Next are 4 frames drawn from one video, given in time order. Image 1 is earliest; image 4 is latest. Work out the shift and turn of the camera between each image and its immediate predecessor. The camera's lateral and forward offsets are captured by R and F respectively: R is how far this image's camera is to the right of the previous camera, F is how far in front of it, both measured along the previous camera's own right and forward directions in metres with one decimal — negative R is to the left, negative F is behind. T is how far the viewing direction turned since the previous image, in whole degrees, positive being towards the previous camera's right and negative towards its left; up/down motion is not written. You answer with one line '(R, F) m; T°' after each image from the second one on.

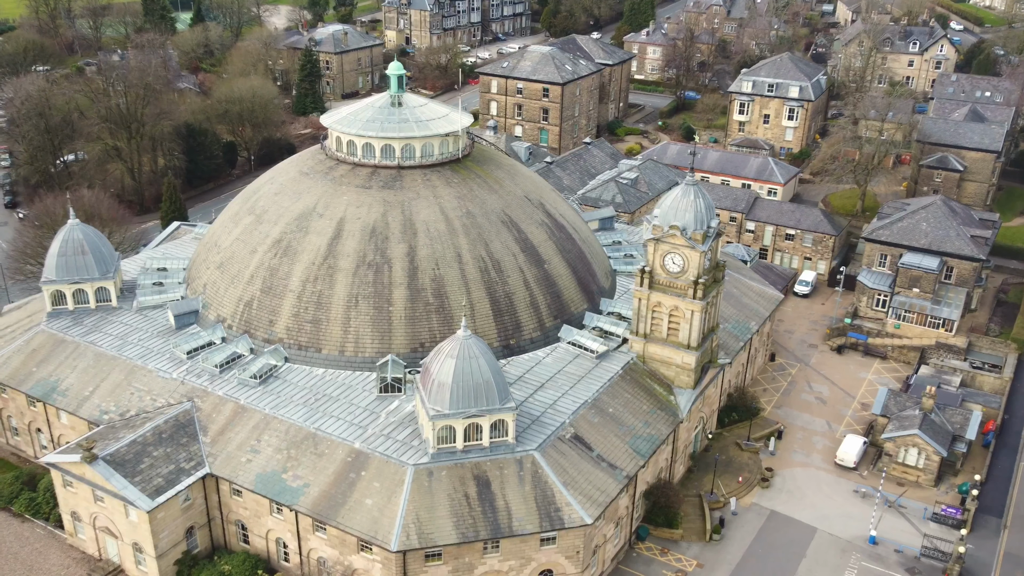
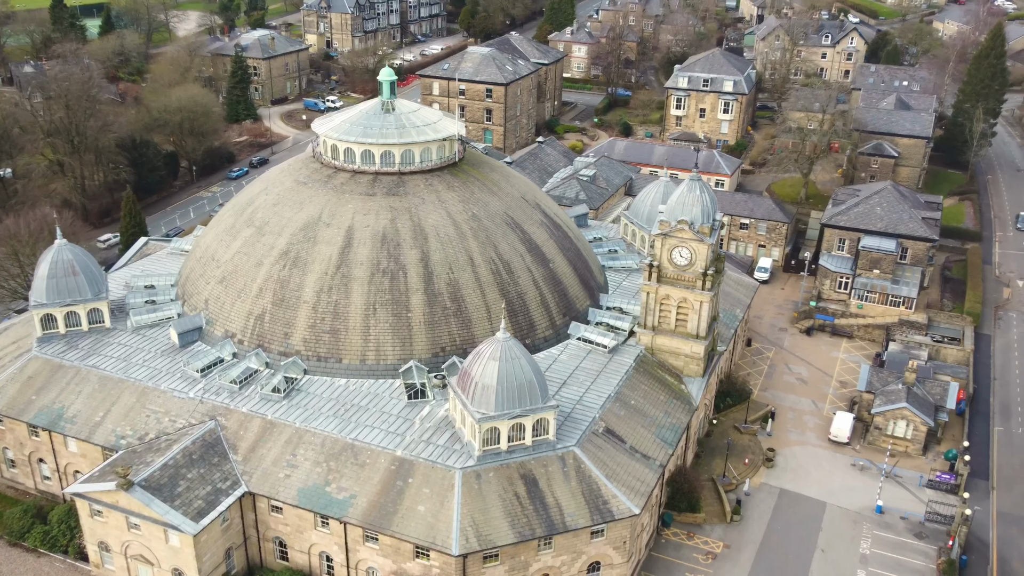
(-7.3, -0.2) m; +6°
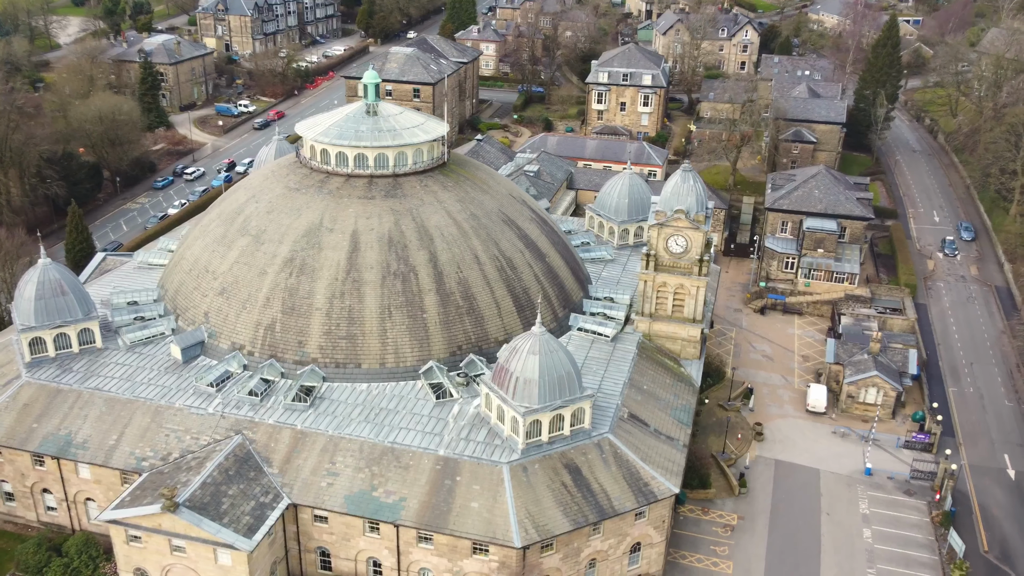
(-8.5, -0.4) m; +7°
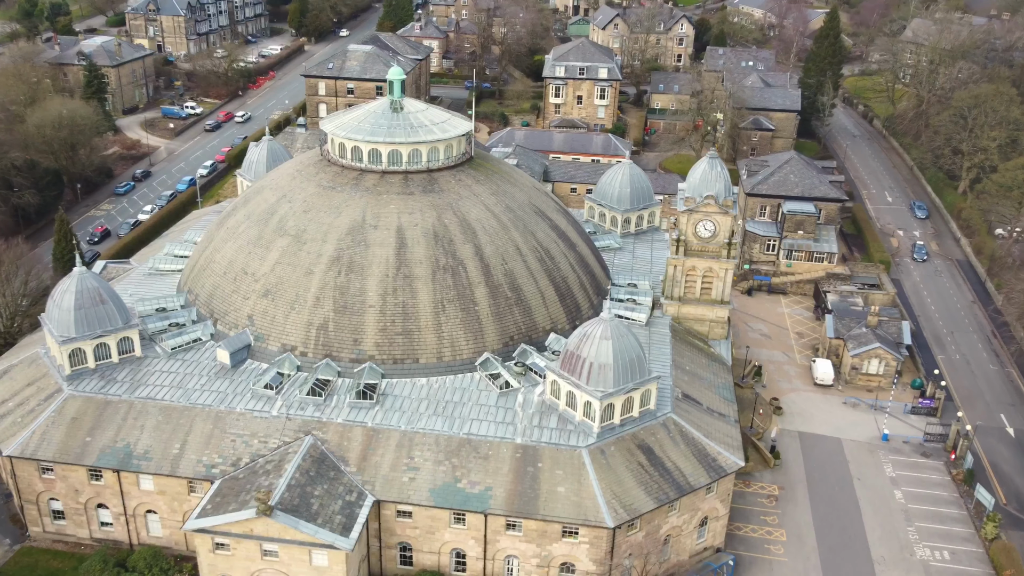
(-9.1, -0.5) m; +6°
